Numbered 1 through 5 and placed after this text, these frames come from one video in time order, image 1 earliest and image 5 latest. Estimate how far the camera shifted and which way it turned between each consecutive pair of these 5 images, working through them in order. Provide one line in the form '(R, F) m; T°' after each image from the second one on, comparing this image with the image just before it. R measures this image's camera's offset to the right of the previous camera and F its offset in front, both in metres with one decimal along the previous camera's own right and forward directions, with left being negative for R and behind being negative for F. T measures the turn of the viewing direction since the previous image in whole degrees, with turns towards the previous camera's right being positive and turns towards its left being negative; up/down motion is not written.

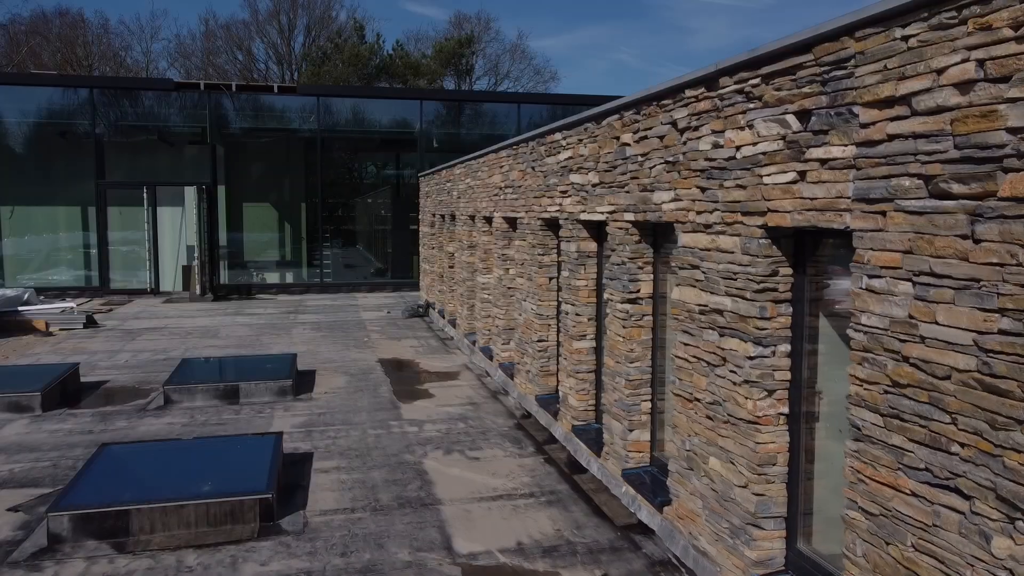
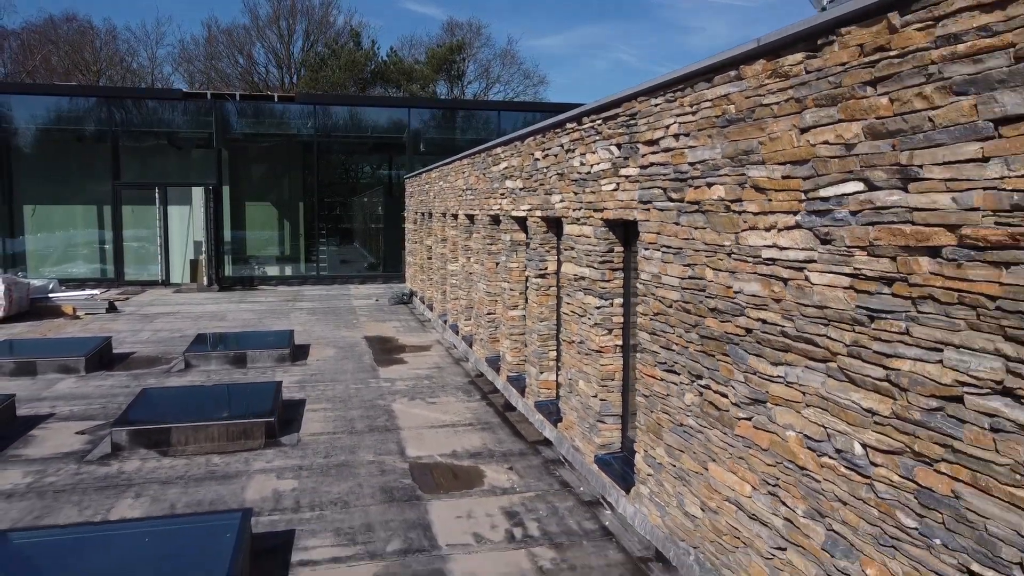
(+0.5, -2.0) m; 0°
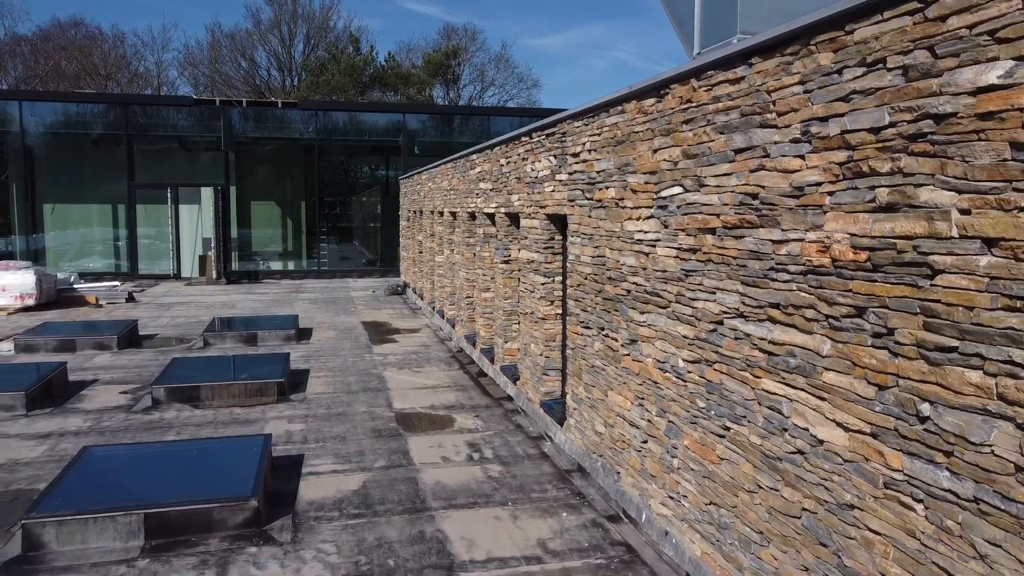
(+0.3, -1.6) m; 0°
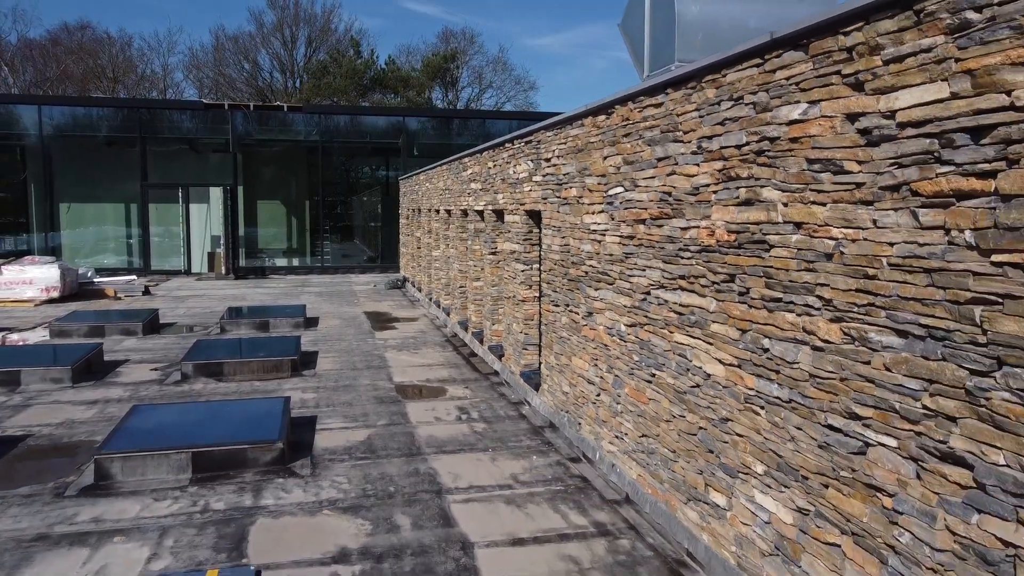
(+0.1, -1.2) m; 0°
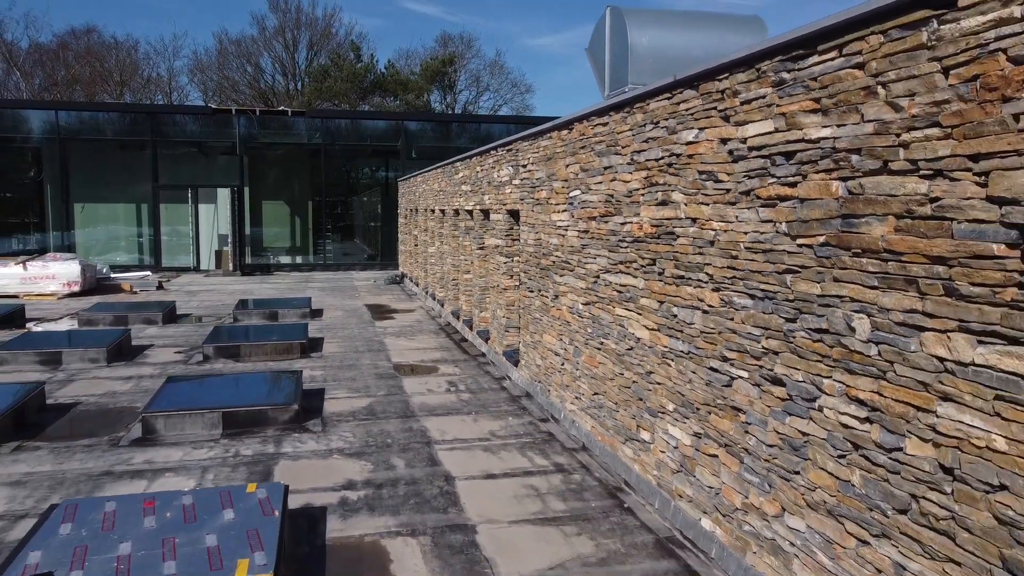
(+0.2, -1.2) m; 0°
